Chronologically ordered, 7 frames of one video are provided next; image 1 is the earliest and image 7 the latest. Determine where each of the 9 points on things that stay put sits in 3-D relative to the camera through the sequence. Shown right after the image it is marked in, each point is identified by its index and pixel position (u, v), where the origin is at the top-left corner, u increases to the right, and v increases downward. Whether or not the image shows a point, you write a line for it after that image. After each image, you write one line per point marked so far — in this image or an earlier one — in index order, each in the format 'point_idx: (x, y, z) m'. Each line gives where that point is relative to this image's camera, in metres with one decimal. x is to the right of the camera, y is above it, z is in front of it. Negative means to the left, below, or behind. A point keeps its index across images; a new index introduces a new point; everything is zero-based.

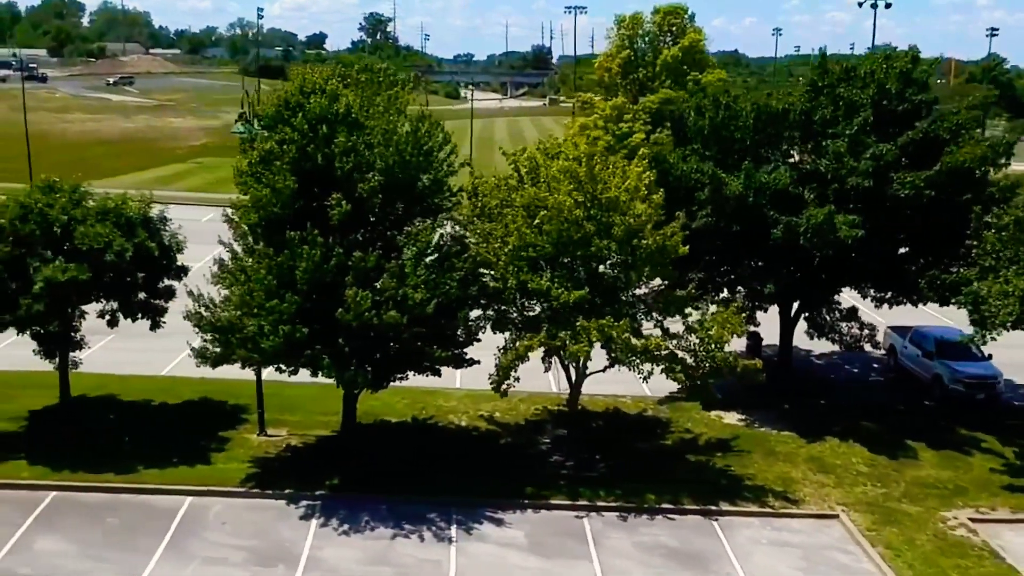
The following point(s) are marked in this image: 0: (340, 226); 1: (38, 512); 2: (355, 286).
0: (-2.6, +1.0, +19.9) m
1: (-7.2, -3.4, +19.8) m
2: (-2.4, 0.0, +19.4) m
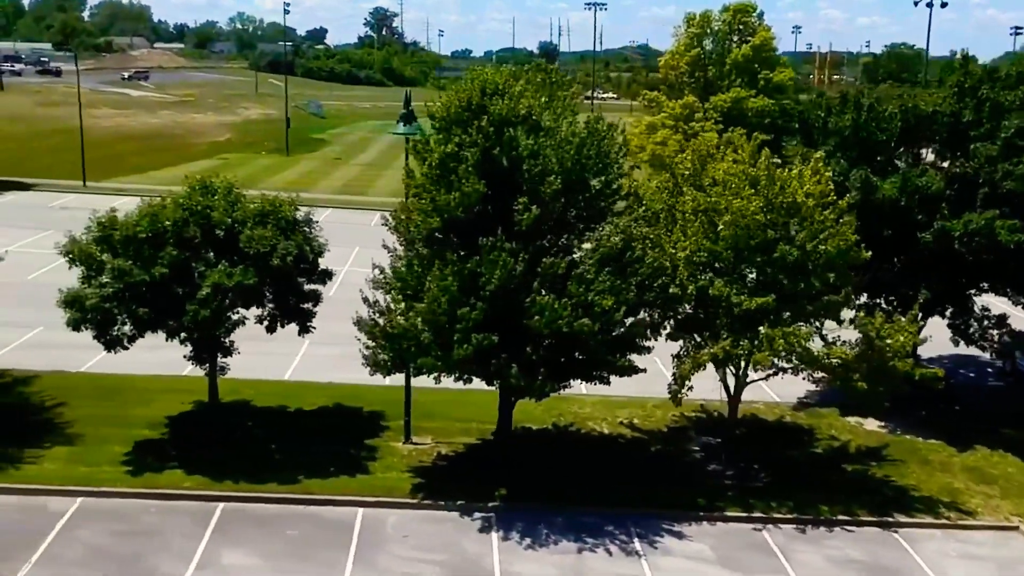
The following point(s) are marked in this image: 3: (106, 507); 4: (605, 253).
0: (+0.2, +0.9, +19.4) m
1: (-4.4, -3.5, +19.2) m
2: (+0.5, -0.1, +18.9) m
3: (-6.2, -3.4, +19.7) m
4: (+1.4, +0.5, +19.5) m
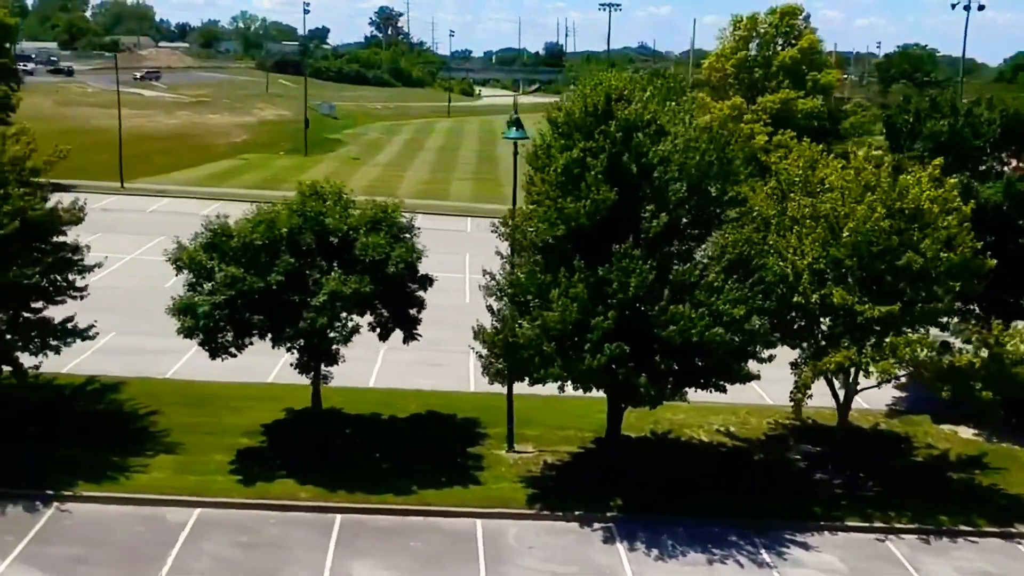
0: (+2.1, +0.7, +19.1) m
1: (-2.5, -3.7, +18.9) m
2: (+2.3, -0.2, +18.7) m
3: (-4.3, -3.5, +19.4) m
4: (+3.3, +0.4, +19.3) m
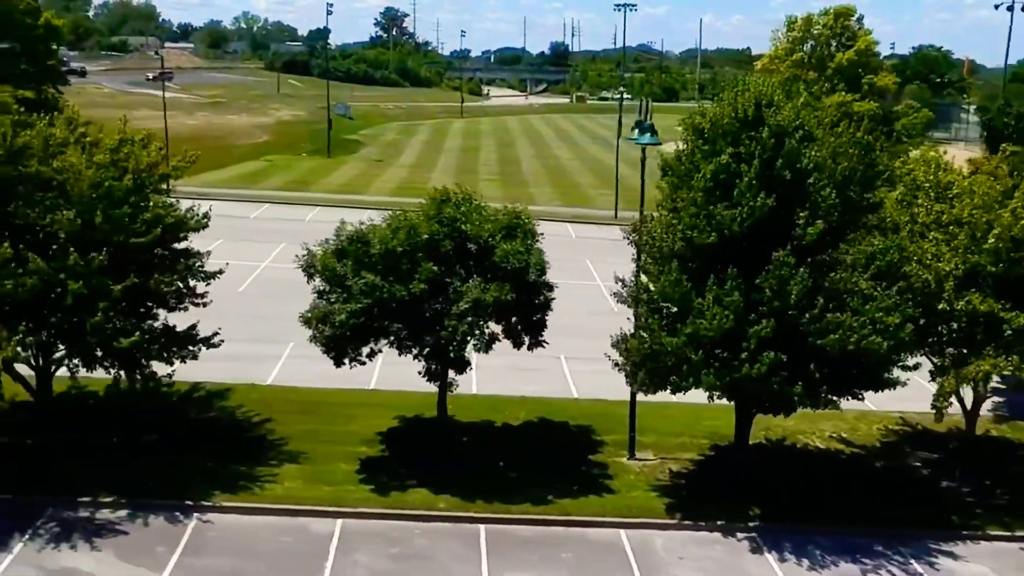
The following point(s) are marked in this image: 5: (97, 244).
0: (+4.3, +0.6, +18.9) m
1: (-0.4, -3.8, +18.7) m
2: (+4.5, -0.3, +18.5) m
3: (-2.1, -3.6, +19.2) m
4: (+5.5, +0.3, +19.1) m
5: (-6.1, +0.7, +19.0) m
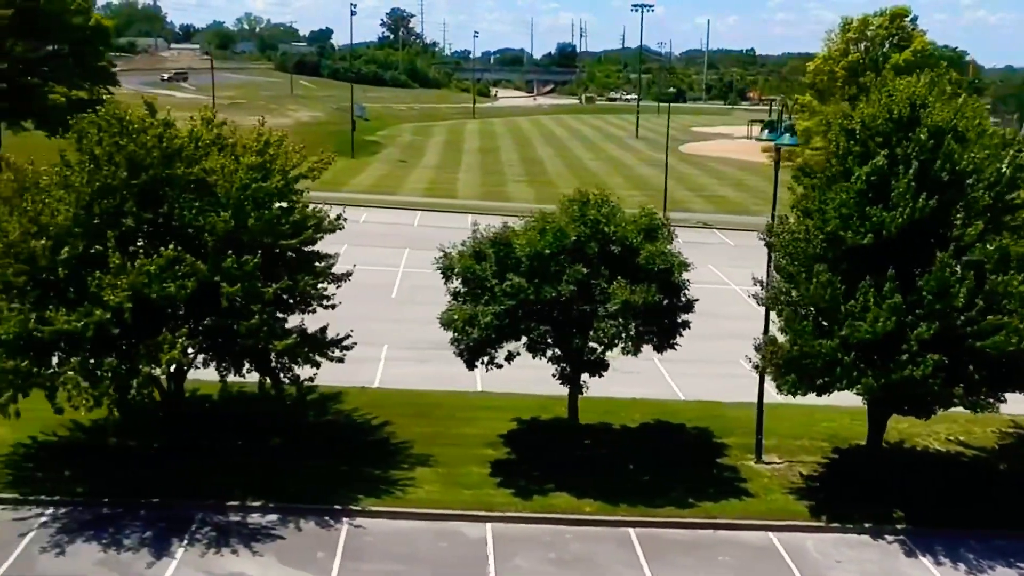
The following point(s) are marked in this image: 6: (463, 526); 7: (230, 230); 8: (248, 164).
0: (+6.5, +0.6, +18.9) m
1: (+1.9, -3.8, +18.6) m
2: (+6.8, -0.3, +18.4) m
3: (+0.1, -3.6, +19.0) m
4: (+7.7, +0.3, +19.0) m
5: (-3.9, +0.6, +18.8) m
6: (-0.7, -3.6, +19.2) m
7: (-4.1, +0.8, +18.5) m
8: (-4.0, +1.9, +19.4) m
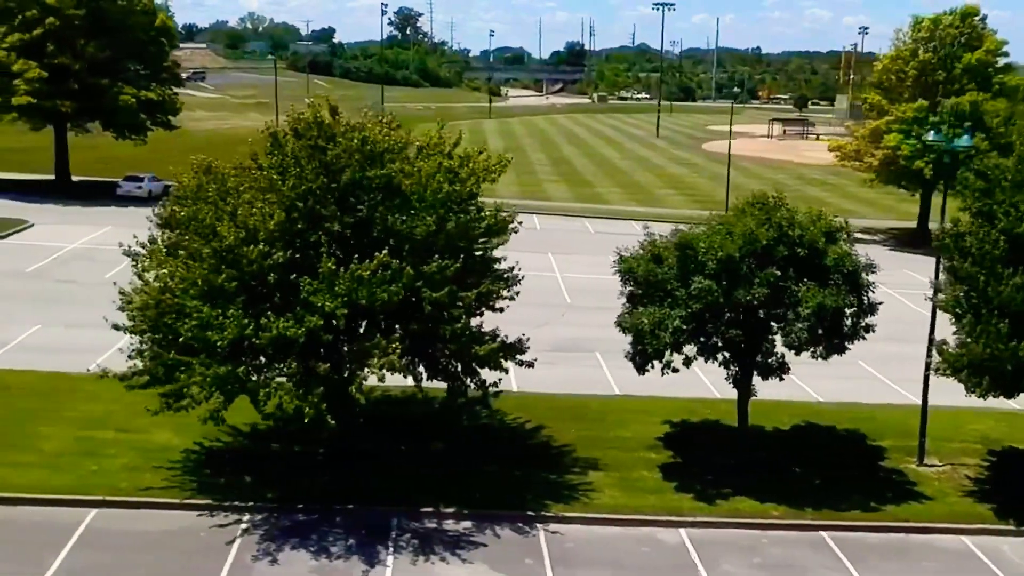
0: (+9.4, +0.6, +18.8) m
1: (+4.8, -3.9, +18.5) m
2: (+9.7, -0.4, +18.3) m
3: (+3.0, -3.7, +18.9) m
4: (+10.6, +0.3, +18.9) m
5: (-1.0, +0.6, +18.7) m
6: (+2.2, -3.6, +19.1) m
7: (-1.2, +0.8, +18.4) m
8: (-1.1, +1.8, +19.2) m
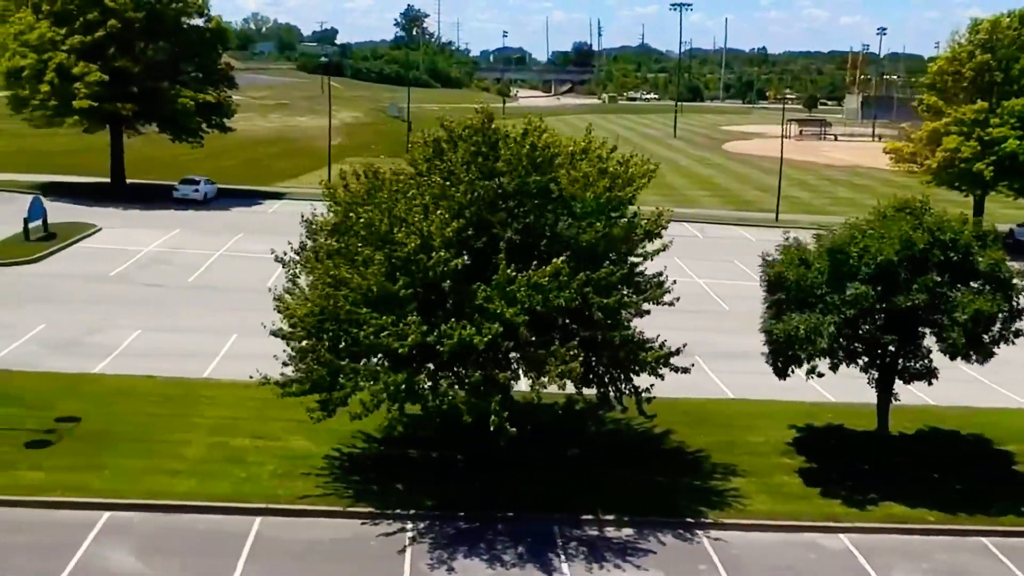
0: (+11.8, +0.5, +18.8) m
1: (+7.2, -3.9, +18.5) m
2: (+12.1, -0.5, +18.3) m
3: (+5.4, -3.8, +18.9) m
4: (+13.0, +0.2, +18.9) m
5: (+1.4, +0.5, +18.7) m
6: (+4.5, -3.7, +19.0) m
7: (+1.2, +0.7, +18.3) m
8: (+1.3, +1.7, +19.2) m
